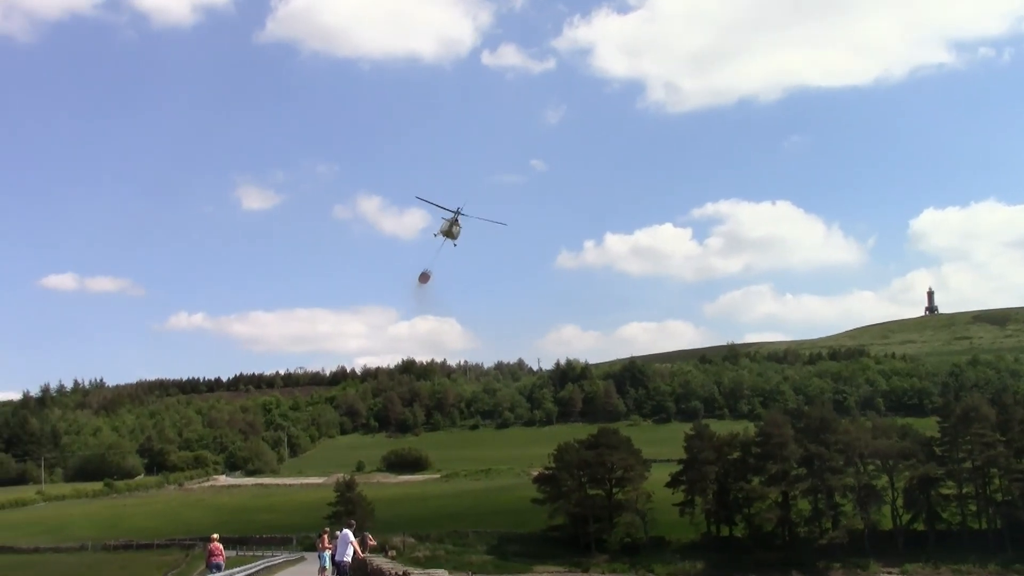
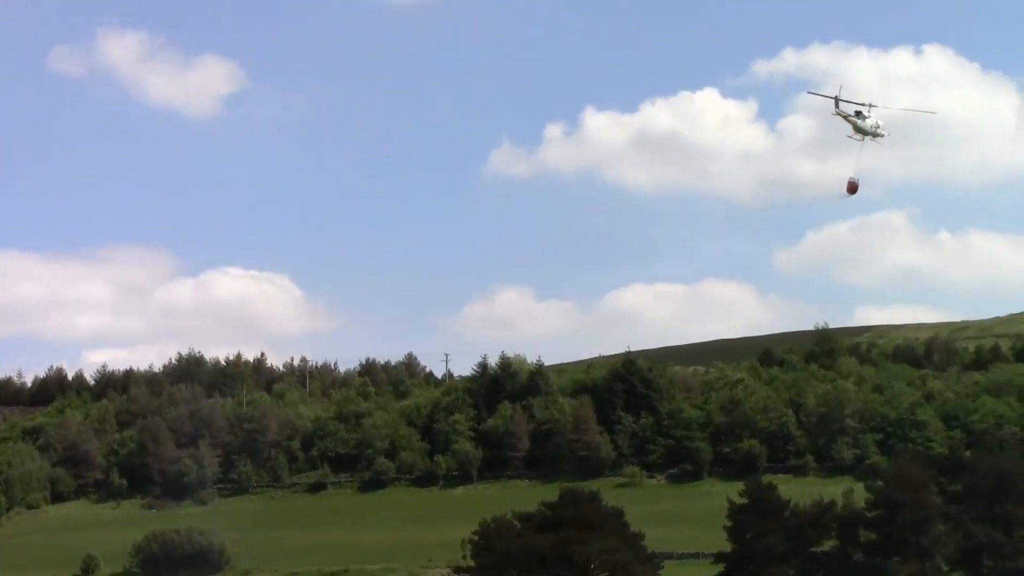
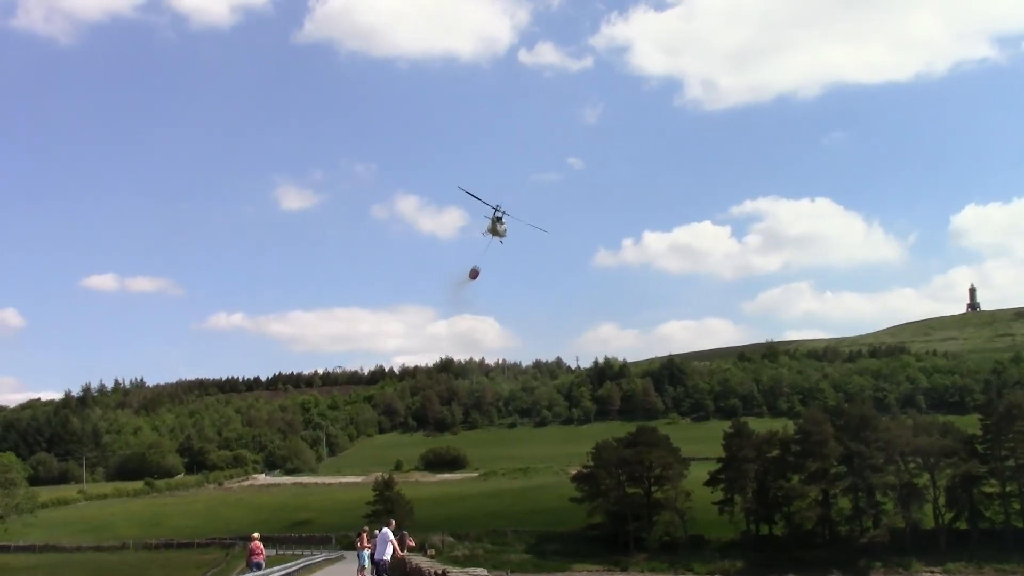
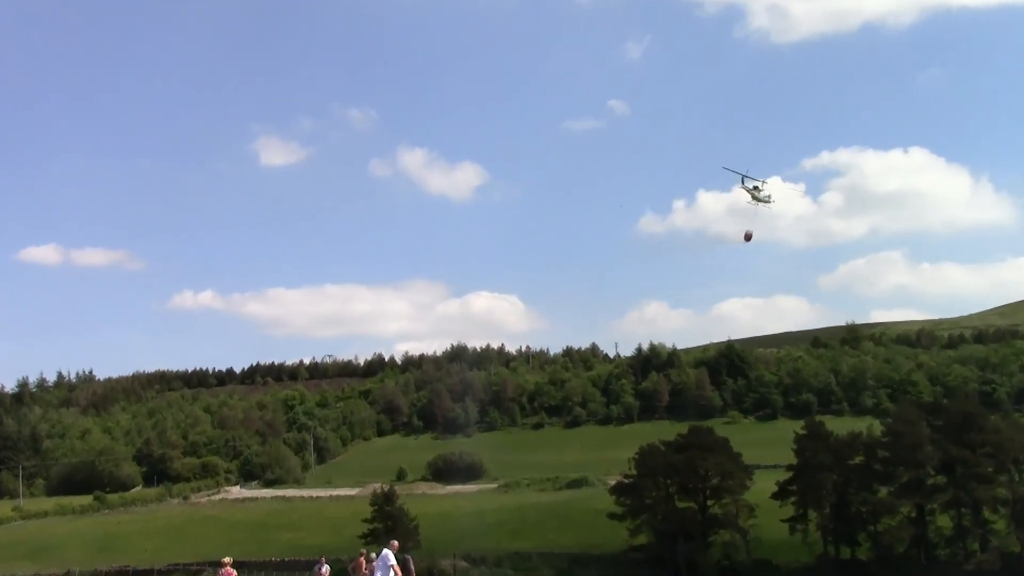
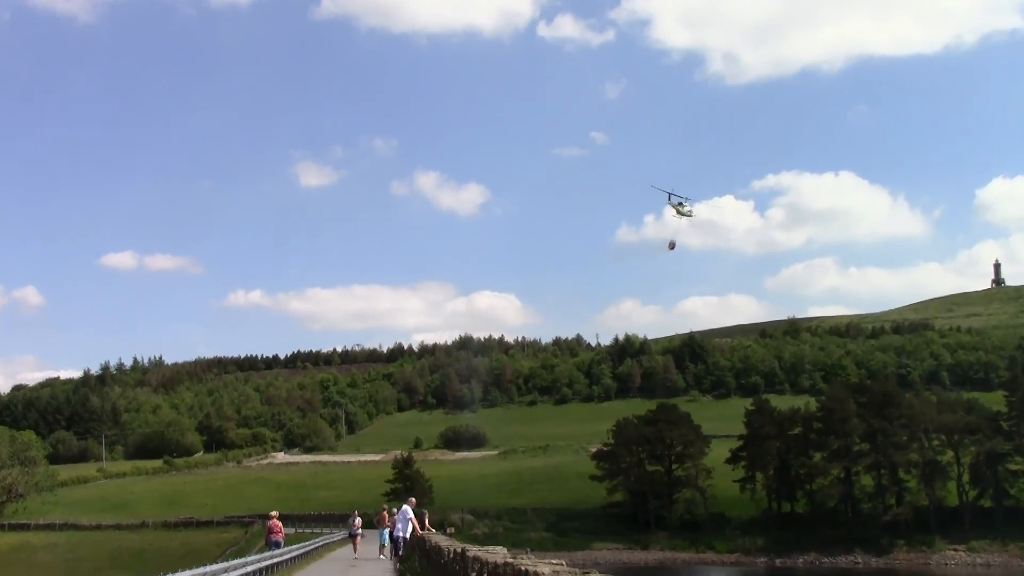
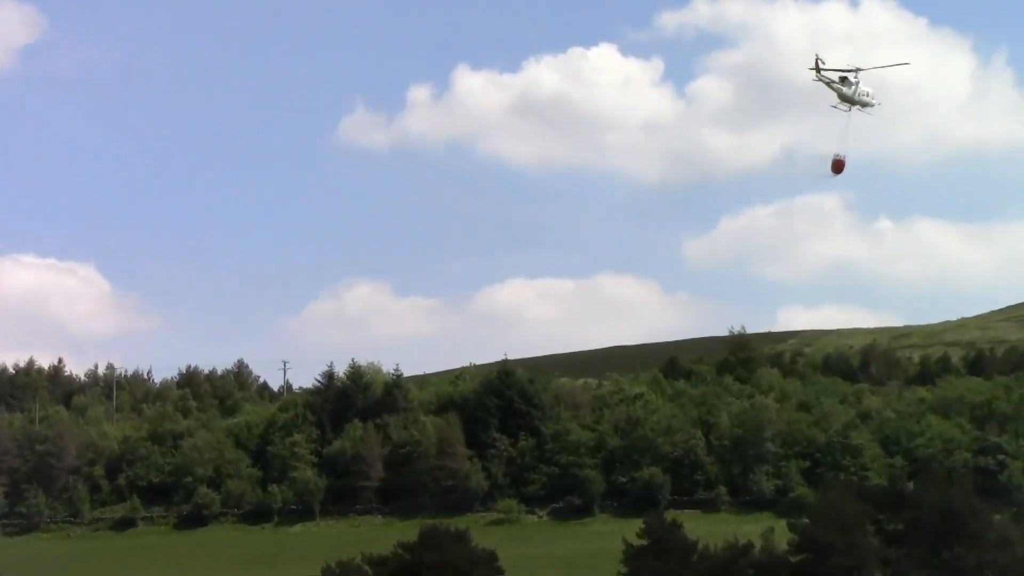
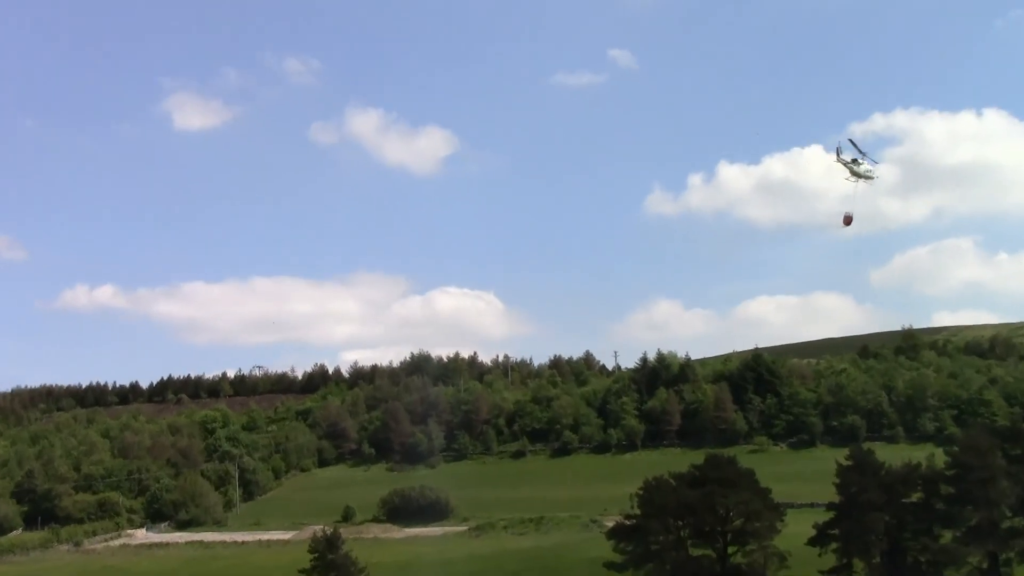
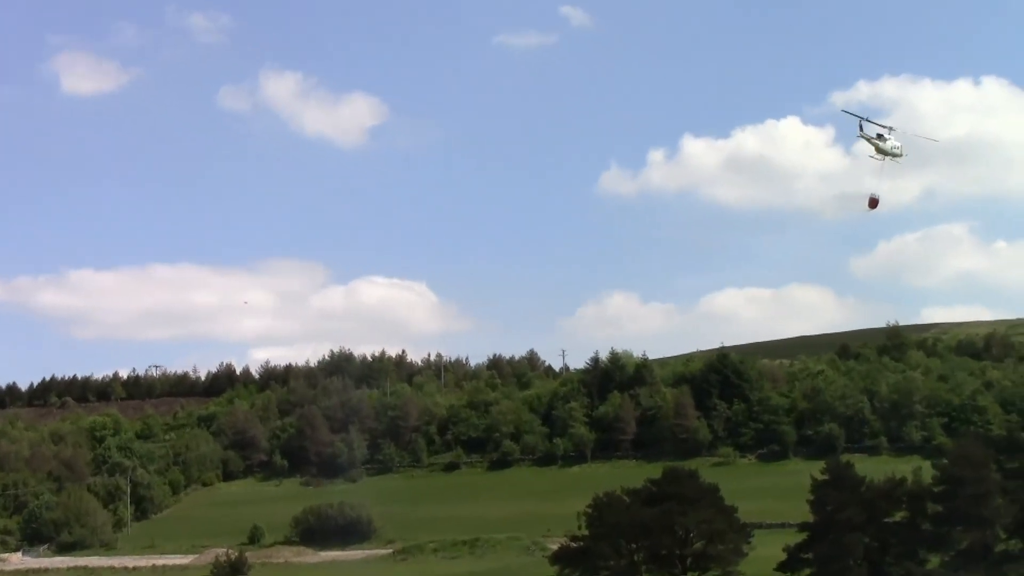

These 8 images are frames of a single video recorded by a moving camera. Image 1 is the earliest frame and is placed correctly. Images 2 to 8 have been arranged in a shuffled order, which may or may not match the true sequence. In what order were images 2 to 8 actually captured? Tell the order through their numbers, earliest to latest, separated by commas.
3, 5, 4, 7, 8, 2, 6
